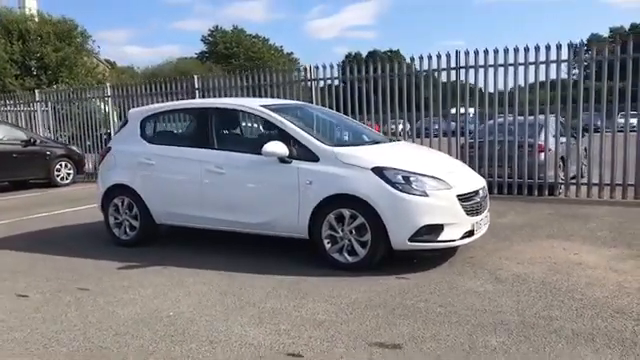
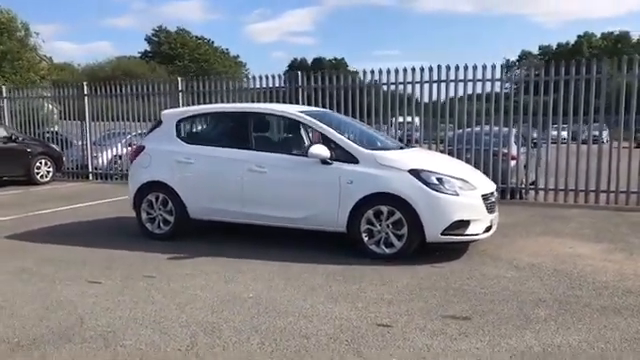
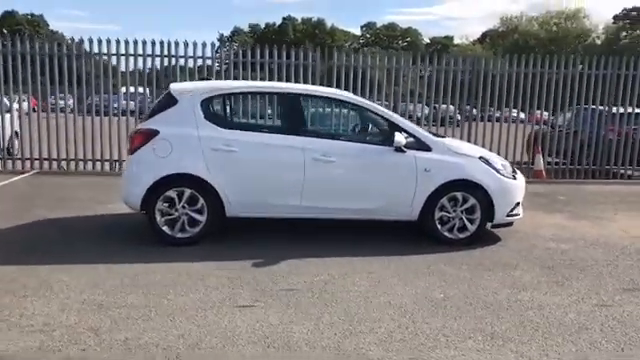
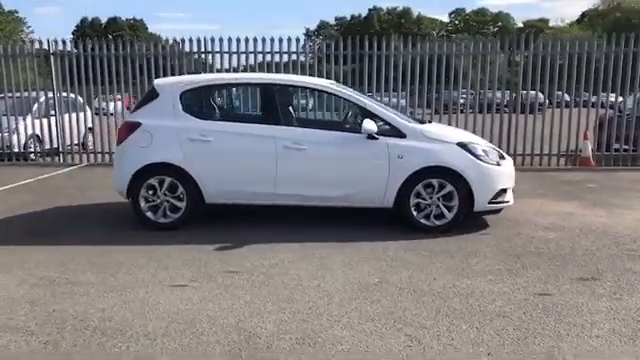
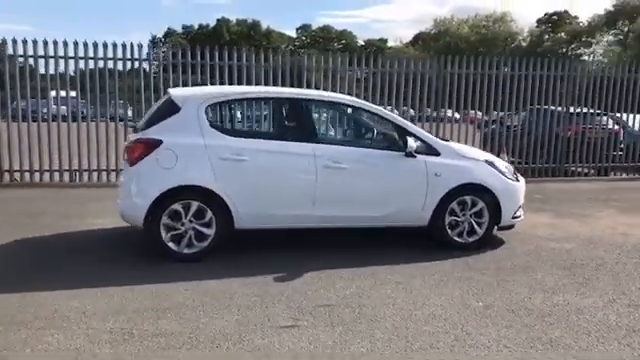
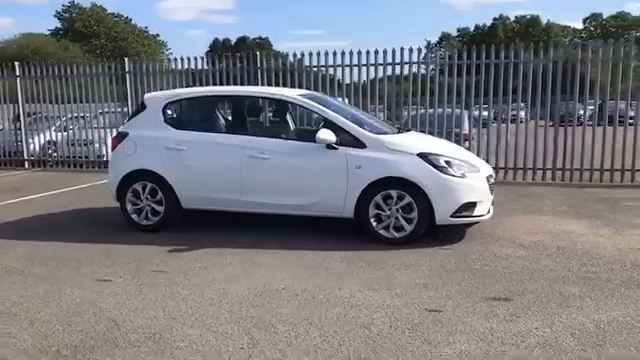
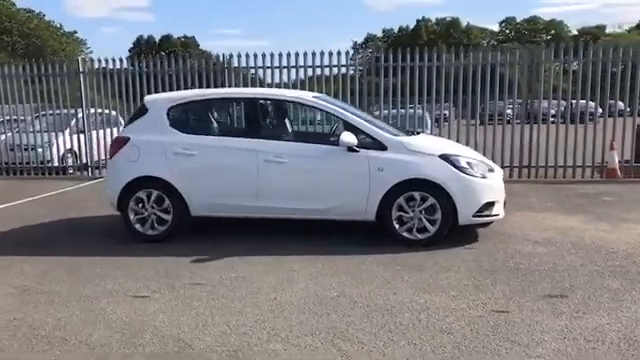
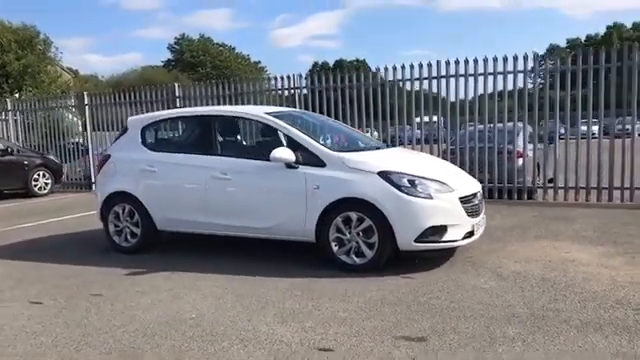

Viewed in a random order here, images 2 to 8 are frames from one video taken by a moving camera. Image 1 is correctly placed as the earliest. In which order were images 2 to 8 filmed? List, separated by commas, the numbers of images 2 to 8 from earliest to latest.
8, 2, 6, 7, 4, 3, 5
